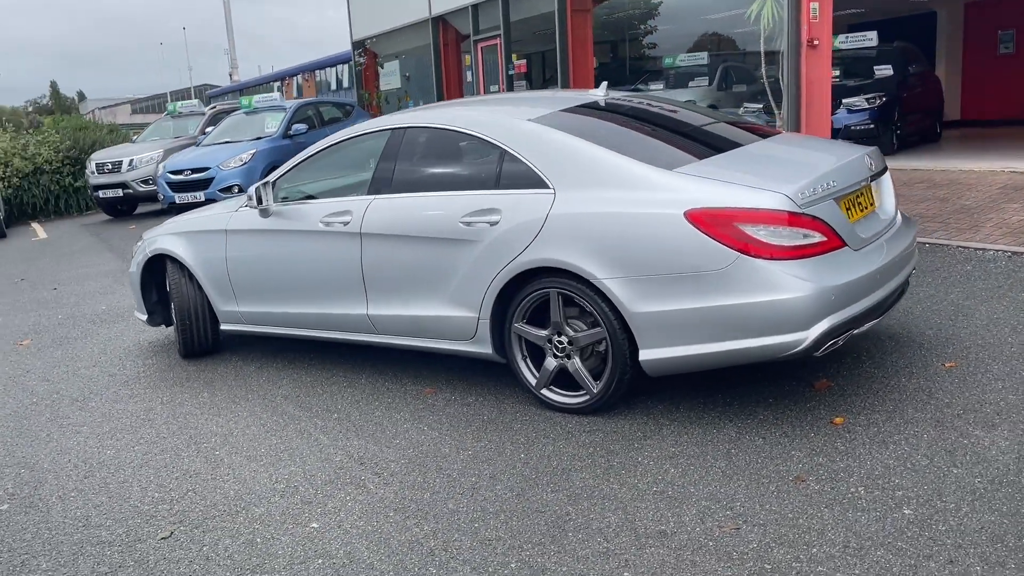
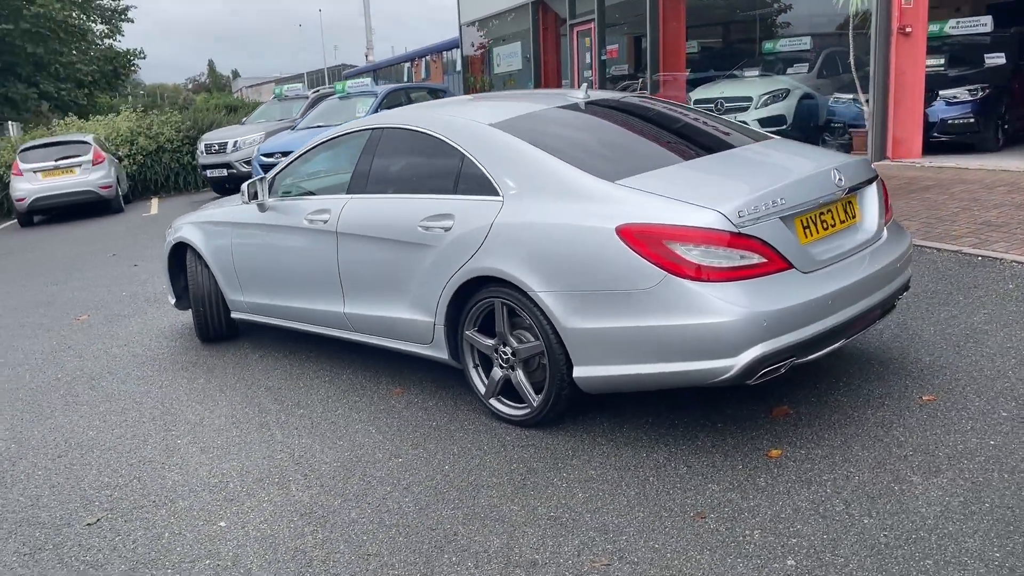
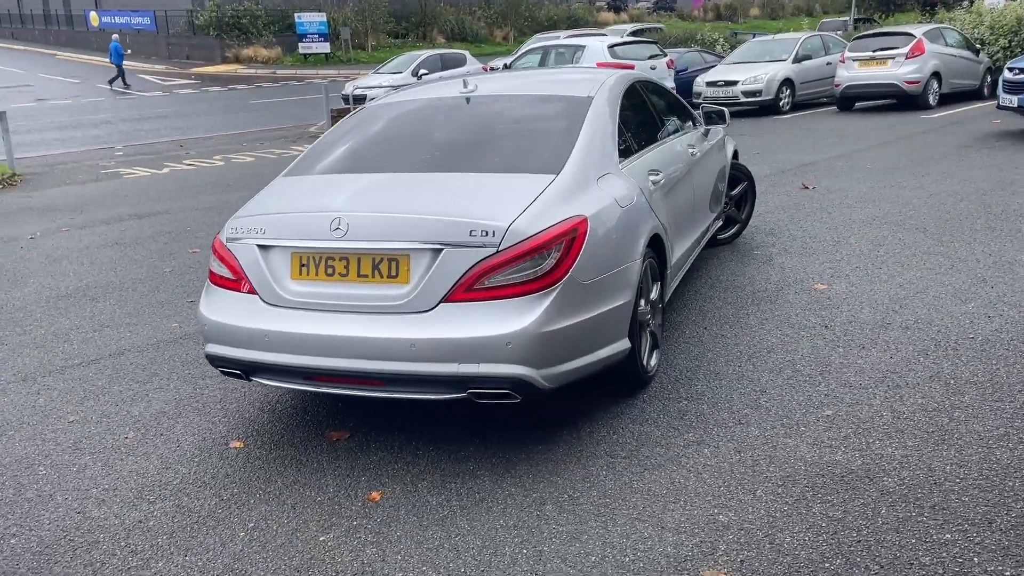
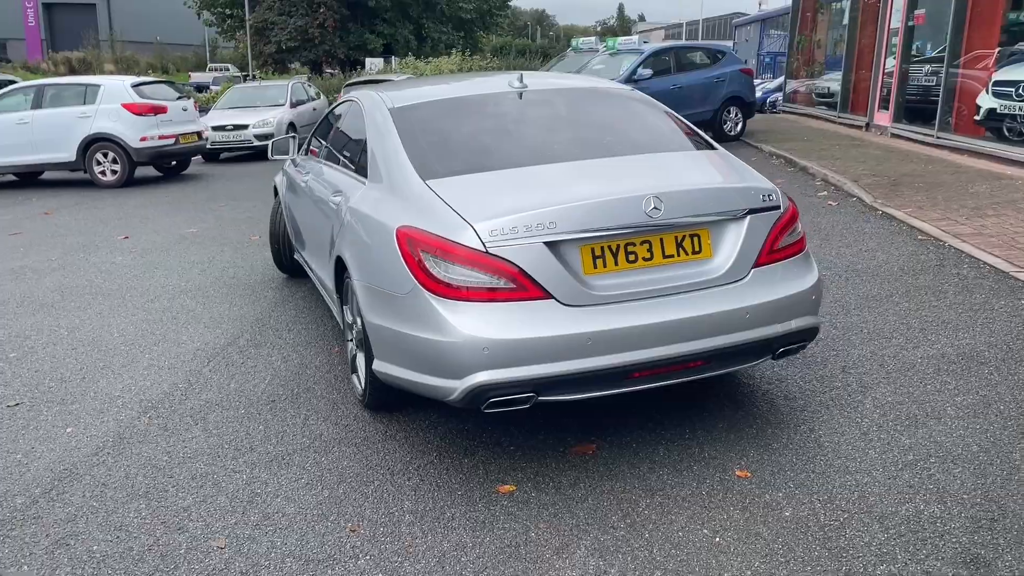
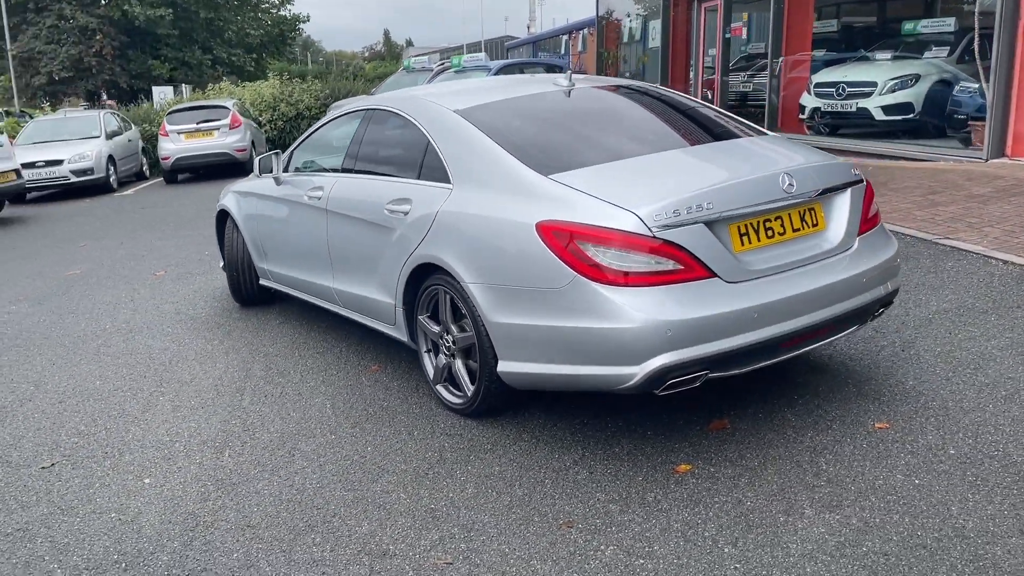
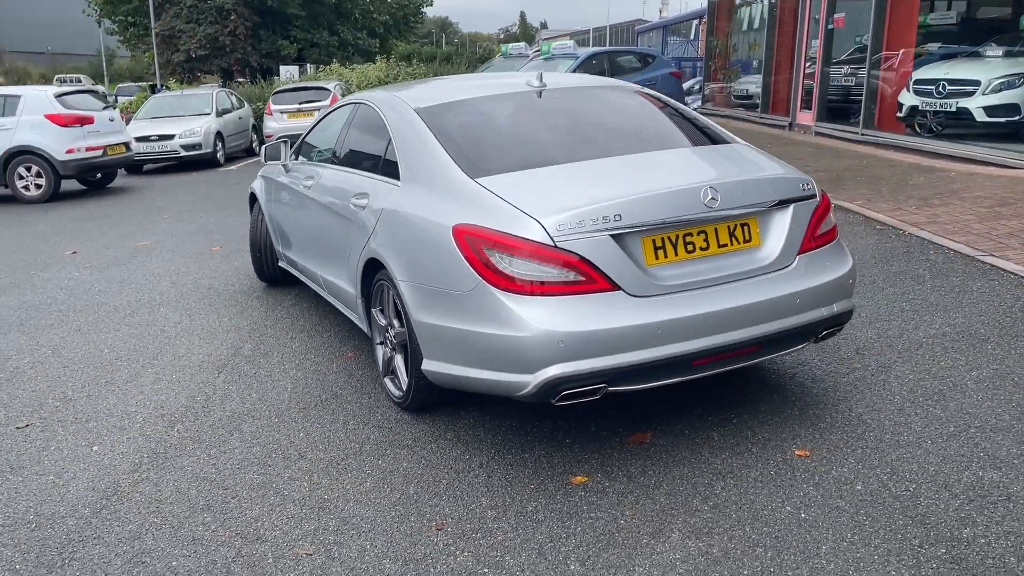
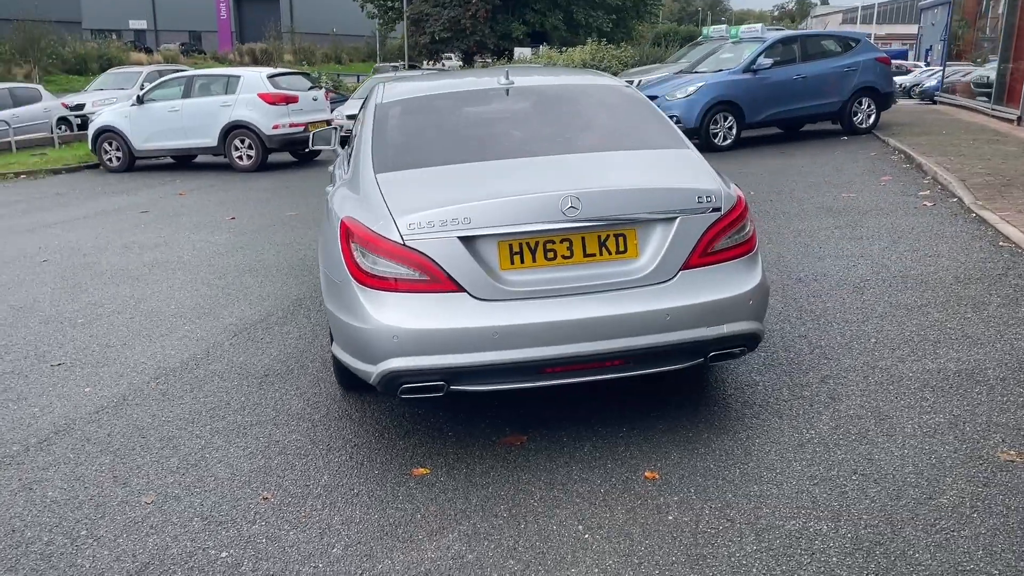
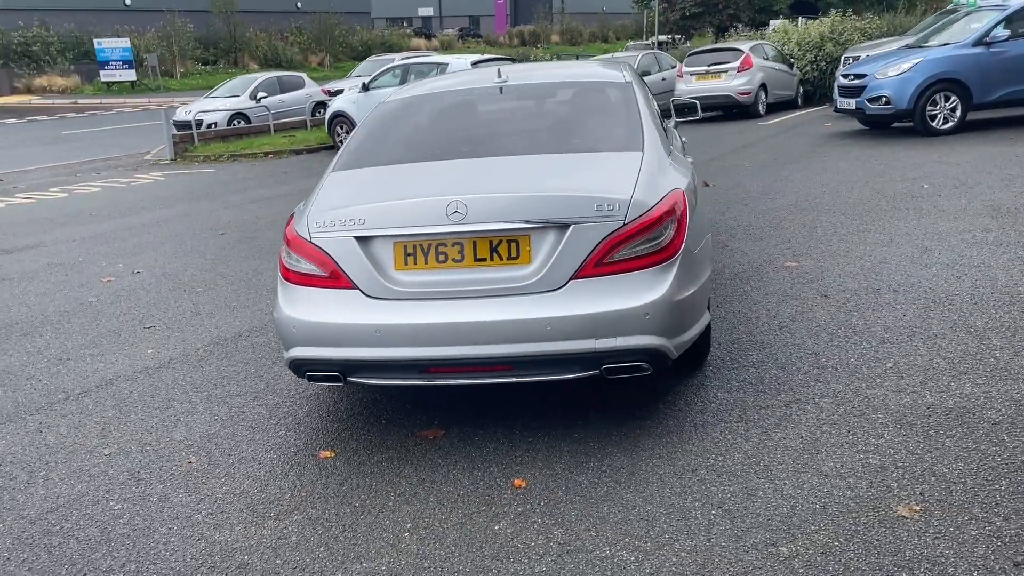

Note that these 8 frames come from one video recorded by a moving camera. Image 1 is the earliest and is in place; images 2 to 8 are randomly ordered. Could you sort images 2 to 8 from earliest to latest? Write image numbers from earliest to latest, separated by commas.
2, 5, 6, 4, 7, 8, 3
